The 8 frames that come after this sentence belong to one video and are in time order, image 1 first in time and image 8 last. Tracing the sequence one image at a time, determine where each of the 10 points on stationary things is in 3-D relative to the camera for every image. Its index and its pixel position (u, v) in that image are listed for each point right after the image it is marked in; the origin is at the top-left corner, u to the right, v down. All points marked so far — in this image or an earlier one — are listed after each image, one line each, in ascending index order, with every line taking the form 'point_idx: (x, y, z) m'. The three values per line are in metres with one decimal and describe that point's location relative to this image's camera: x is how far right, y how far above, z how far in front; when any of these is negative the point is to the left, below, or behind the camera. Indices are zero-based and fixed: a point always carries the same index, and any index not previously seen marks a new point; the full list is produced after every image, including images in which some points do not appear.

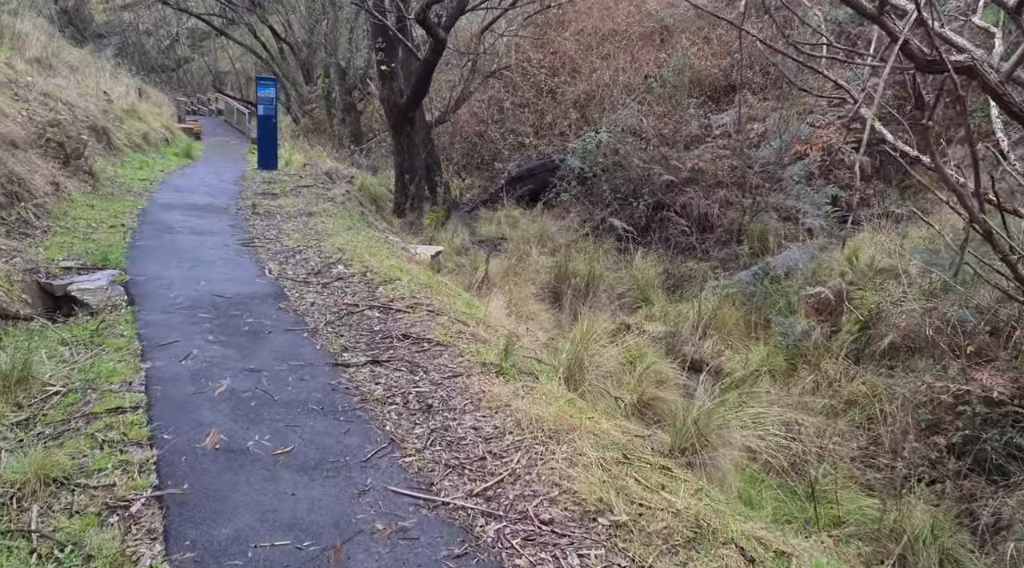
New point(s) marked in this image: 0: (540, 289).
0: (+0.4, -0.1, +11.3) m
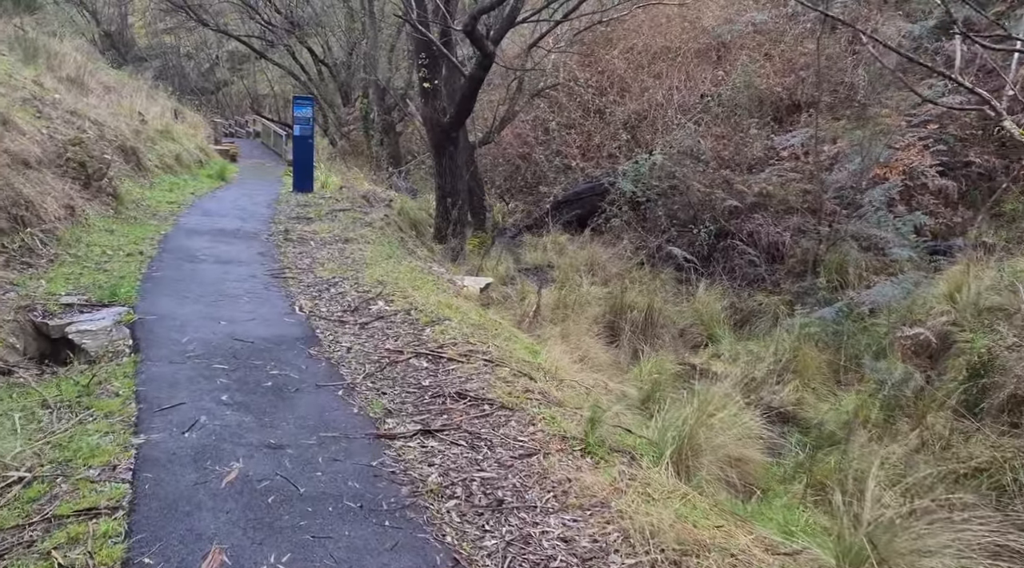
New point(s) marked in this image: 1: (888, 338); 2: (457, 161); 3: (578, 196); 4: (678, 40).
0: (+1.1, -0.5, +10.3) m
1: (+4.2, -0.6, +8.9) m
2: (-0.9, +2.0, +13.1) m
3: (+1.3, +1.7, +15.6) m
4: (+3.7, +5.4, +17.5) m
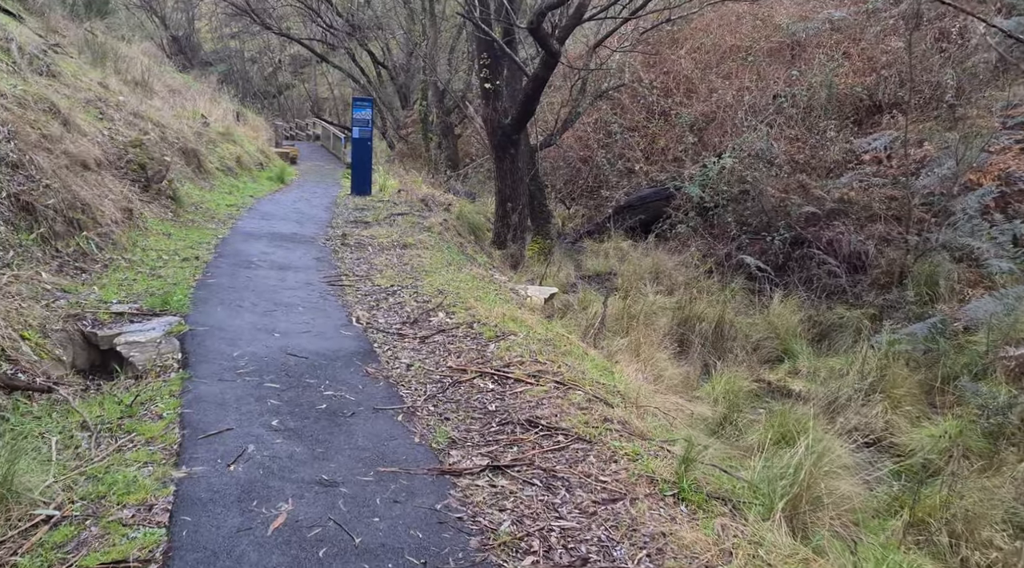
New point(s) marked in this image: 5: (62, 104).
0: (+1.9, -0.6, +9.8) m
1: (+4.9, -0.8, +8.1) m
2: (+0.1, +1.9, +12.7) m
3: (+2.4, +1.6, +15.0) m
4: (+5.0, +5.2, +16.9) m
5: (-4.9, +2.0, +8.6) m
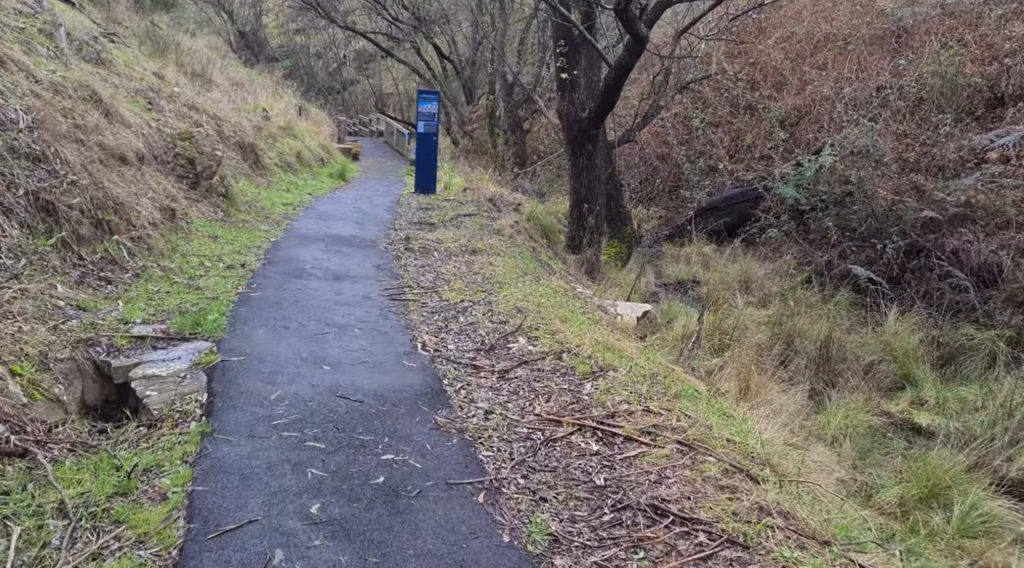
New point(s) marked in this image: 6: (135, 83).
0: (+2.7, -0.8, +8.6) m
1: (+5.6, -1.0, +6.7) m
2: (+1.2, +1.8, +11.7) m
3: (+3.7, +1.4, +13.8) m
4: (+6.5, +5.0, +15.4) m
5: (-4.0, +1.9, +7.9) m
6: (-4.5, +2.4, +9.5) m
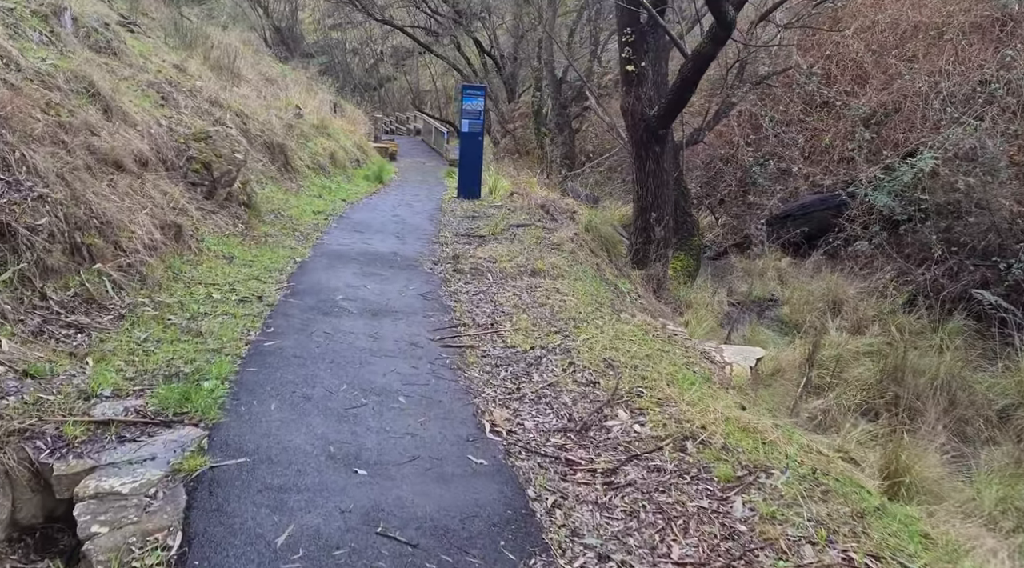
0: (+3.3, -1.1, +7.2) m
1: (+6.1, -1.3, +5.2) m
2: (+2.0, +1.6, +10.3) m
3: (+4.6, +1.2, +12.3) m
4: (+7.4, +4.7, +13.8) m
5: (-3.4, +1.7, +6.8) m
6: (-3.9, +2.2, +8.4) m
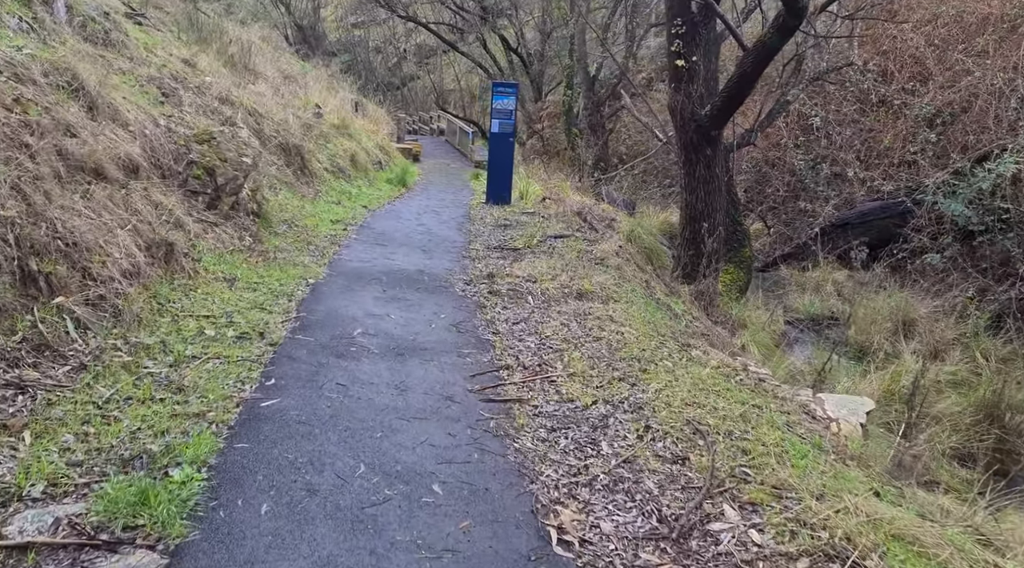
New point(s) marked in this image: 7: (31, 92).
0: (+3.6, -1.3, +6.2) m
1: (+6.4, -1.5, +4.2) m
2: (+2.4, +1.4, +9.4) m
3: (+5.0, +1.0, +11.3) m
4: (+7.9, +4.5, +12.7) m
5: (-3.1, +1.5, +5.9) m
6: (-3.5, +2.0, +7.6) m
7: (-3.0, +1.2, +4.9) m
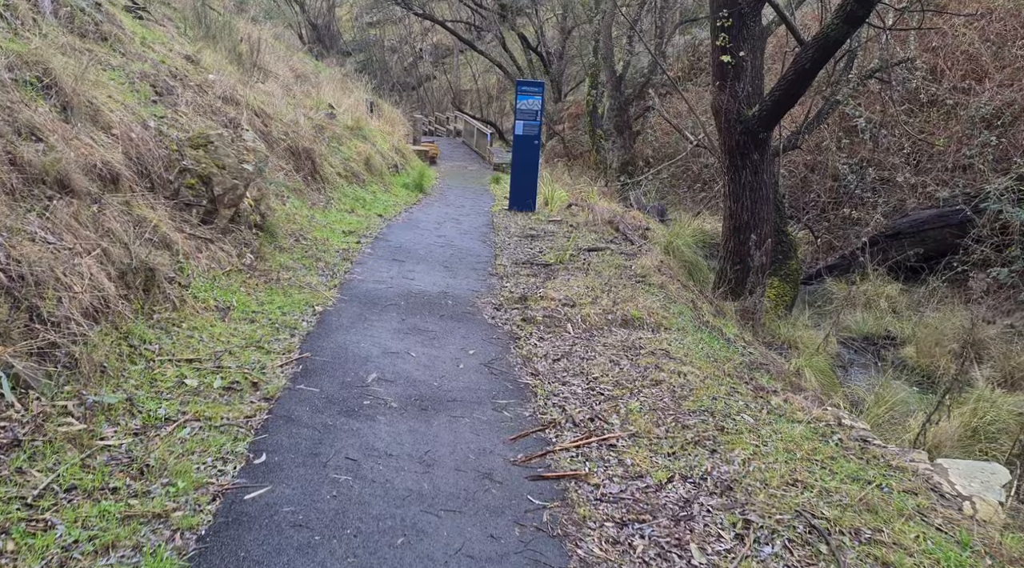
0: (+3.9, -1.5, +5.4) m
1: (+6.6, -1.7, +3.3) m
2: (+2.7, +1.2, +8.6) m
3: (+5.4, +0.8, +10.5) m
4: (+8.3, +4.3, +11.8) m
5: (-2.9, +1.4, +5.2) m
6: (-3.2, +1.9, +6.9) m
7: (-2.7, +1.0, +4.2) m
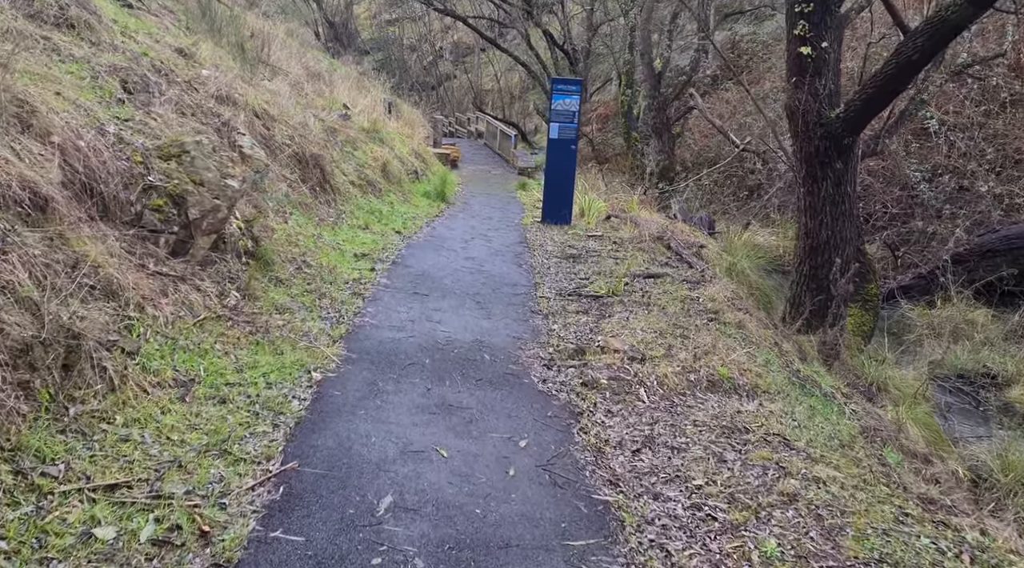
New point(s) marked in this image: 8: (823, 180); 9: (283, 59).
0: (+4.2, -1.7, +4.1) m
1: (+6.8, -2.0, +1.9) m
2: (+3.1, +0.9, +7.3) m
3: (+5.8, +0.5, +9.1) m
4: (+8.8, +4.0, +10.4) m
5: (-2.6, +1.1, +4.1) m
6: (-2.9, +1.6, +5.8) m
7: (-2.5, +0.8, +3.0) m
8: (+2.8, +1.0, +7.3) m
9: (-3.7, +3.6, +12.6) m
